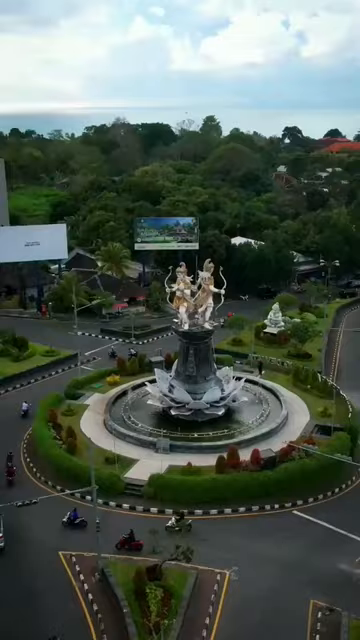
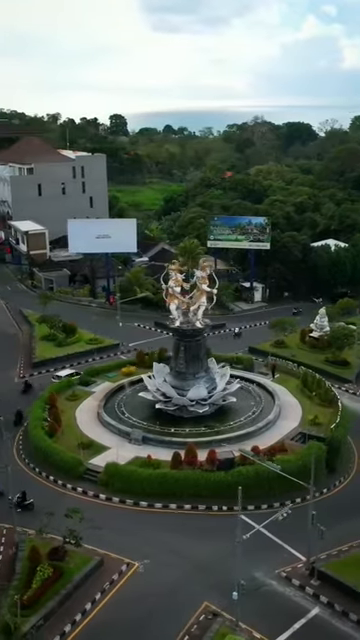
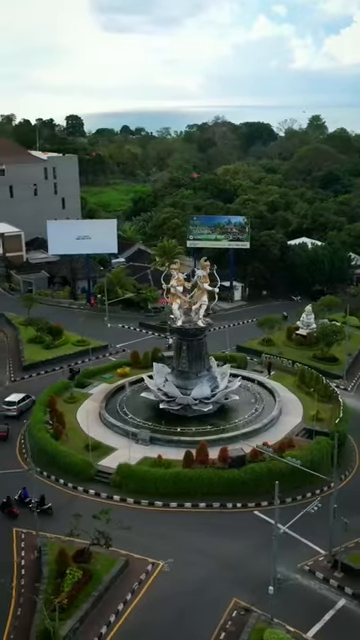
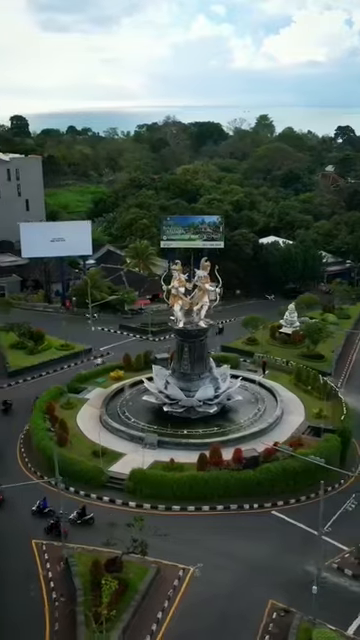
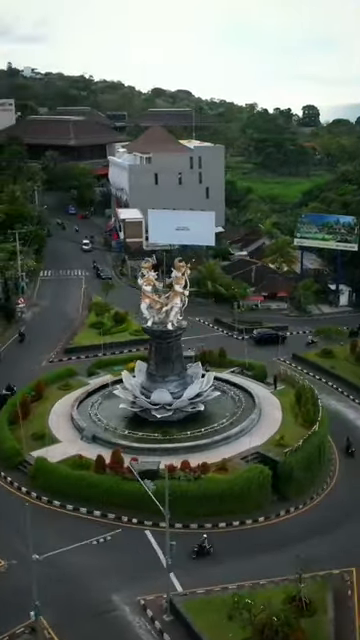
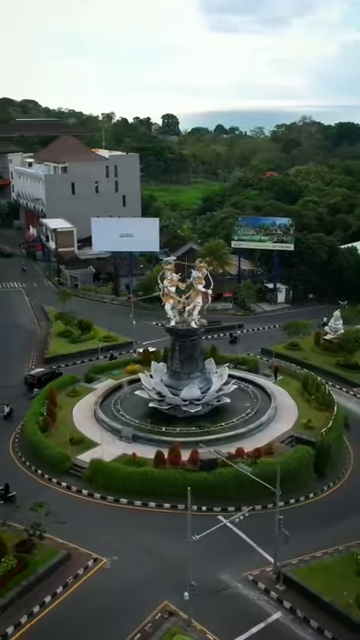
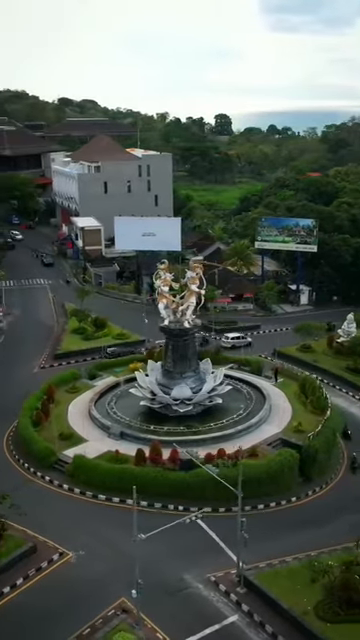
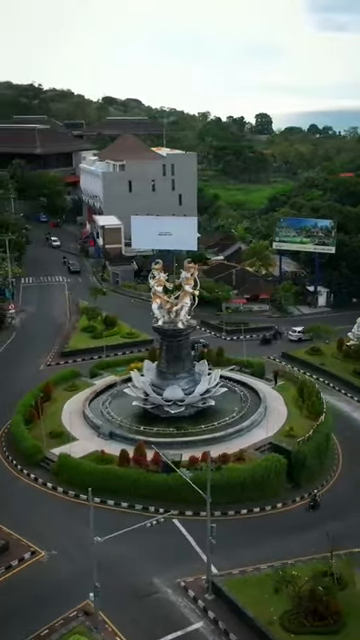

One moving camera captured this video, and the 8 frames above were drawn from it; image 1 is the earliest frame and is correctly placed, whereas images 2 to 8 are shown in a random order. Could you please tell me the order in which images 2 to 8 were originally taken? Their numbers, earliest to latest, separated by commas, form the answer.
4, 3, 2, 6, 7, 8, 5
